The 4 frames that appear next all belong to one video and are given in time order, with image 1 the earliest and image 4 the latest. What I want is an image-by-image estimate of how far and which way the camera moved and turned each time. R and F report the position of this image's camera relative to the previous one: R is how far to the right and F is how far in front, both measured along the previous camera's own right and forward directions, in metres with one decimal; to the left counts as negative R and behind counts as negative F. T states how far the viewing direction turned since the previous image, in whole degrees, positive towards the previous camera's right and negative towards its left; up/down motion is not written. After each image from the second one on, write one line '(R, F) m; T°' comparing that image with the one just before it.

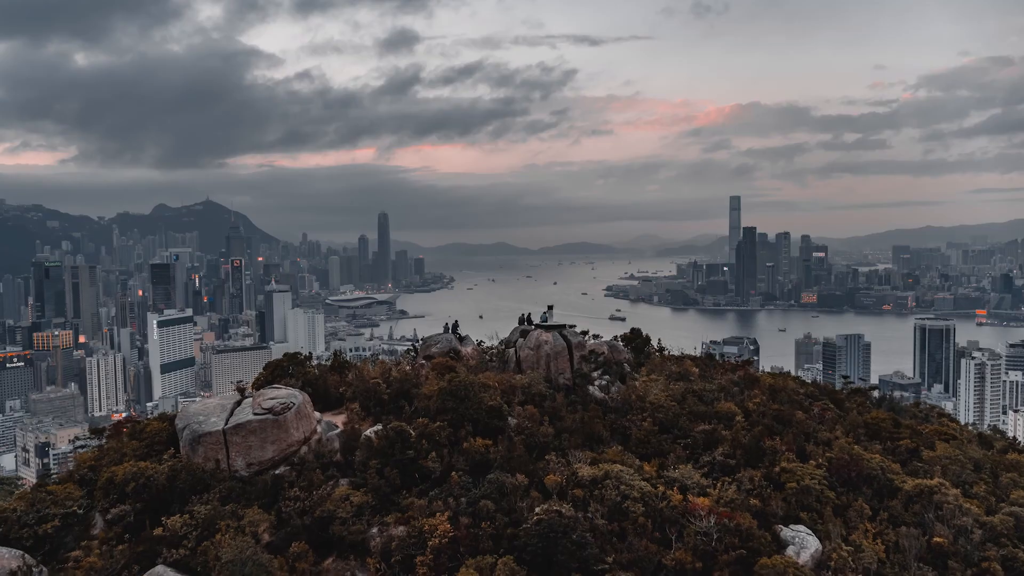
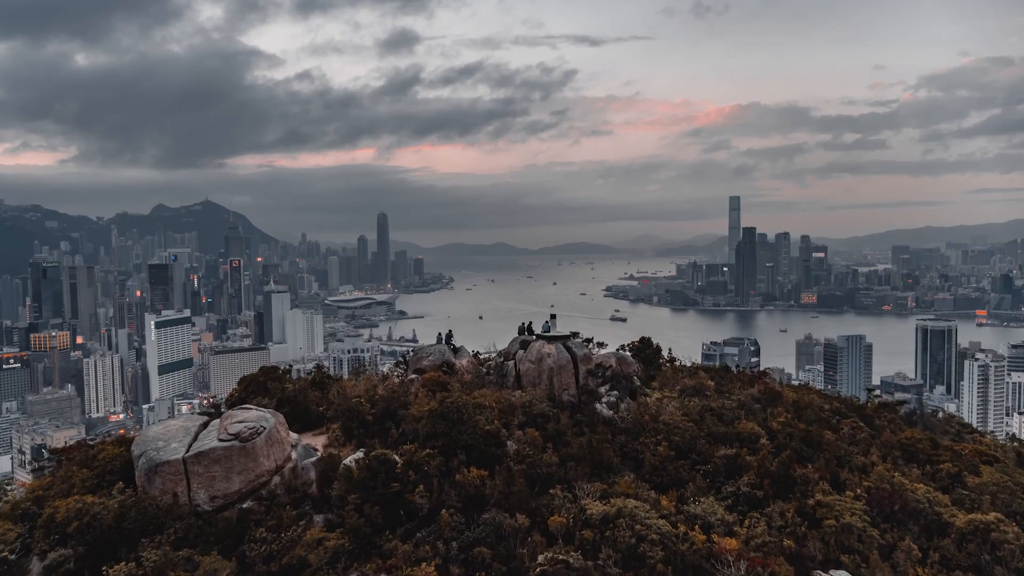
(0.0, +1.2) m; 0°
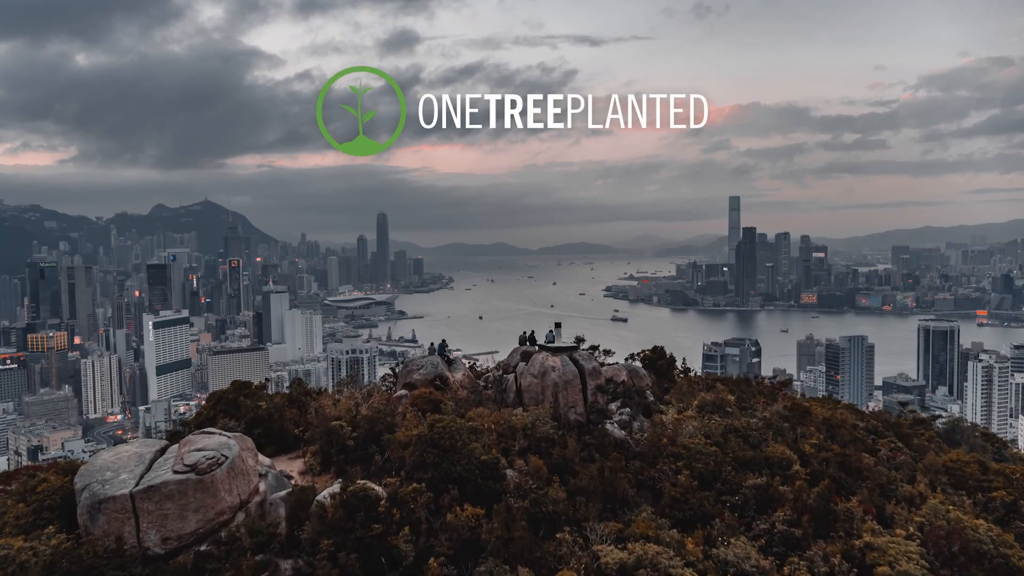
(0.0, +1.3) m; 0°
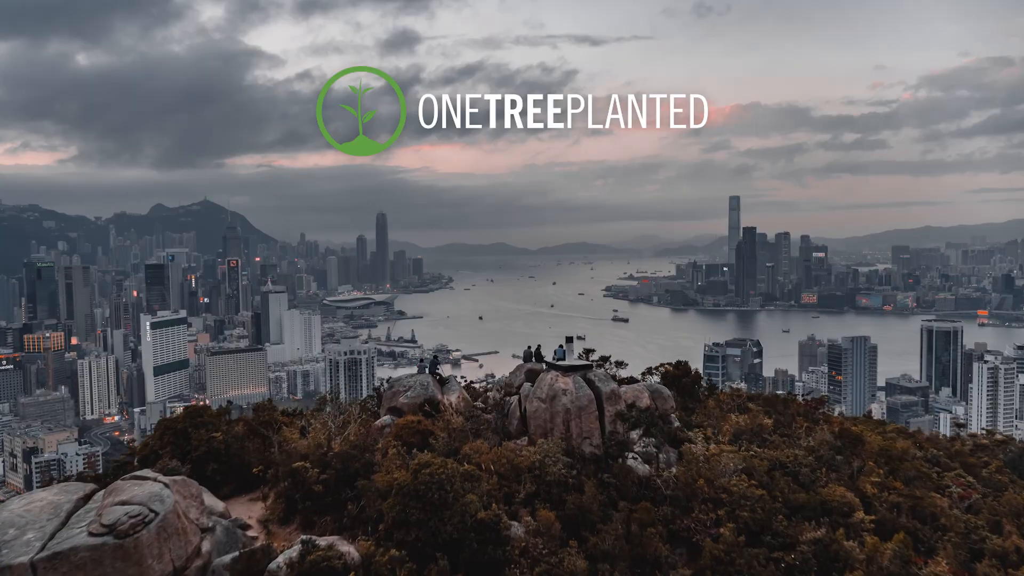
(-0.1, +1.7) m; 0°
